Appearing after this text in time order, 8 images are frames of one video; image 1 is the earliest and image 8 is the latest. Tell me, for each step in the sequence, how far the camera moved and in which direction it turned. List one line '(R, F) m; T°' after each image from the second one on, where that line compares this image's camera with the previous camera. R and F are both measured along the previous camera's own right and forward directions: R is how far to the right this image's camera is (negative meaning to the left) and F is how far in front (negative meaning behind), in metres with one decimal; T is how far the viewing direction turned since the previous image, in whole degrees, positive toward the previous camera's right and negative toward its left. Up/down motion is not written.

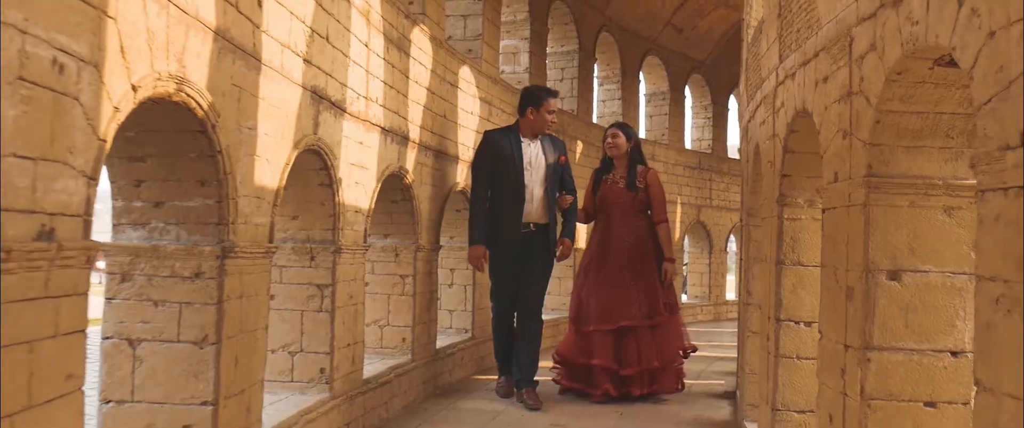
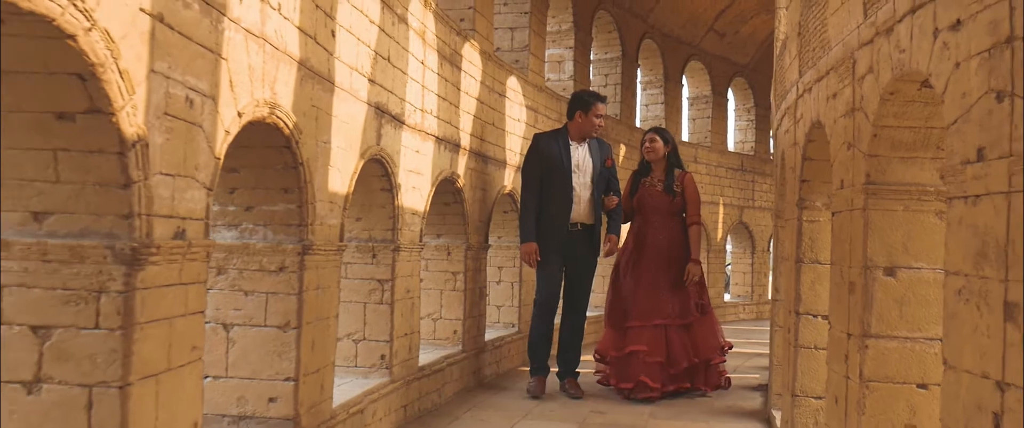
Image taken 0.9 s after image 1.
(0.0, -0.5) m; -3°
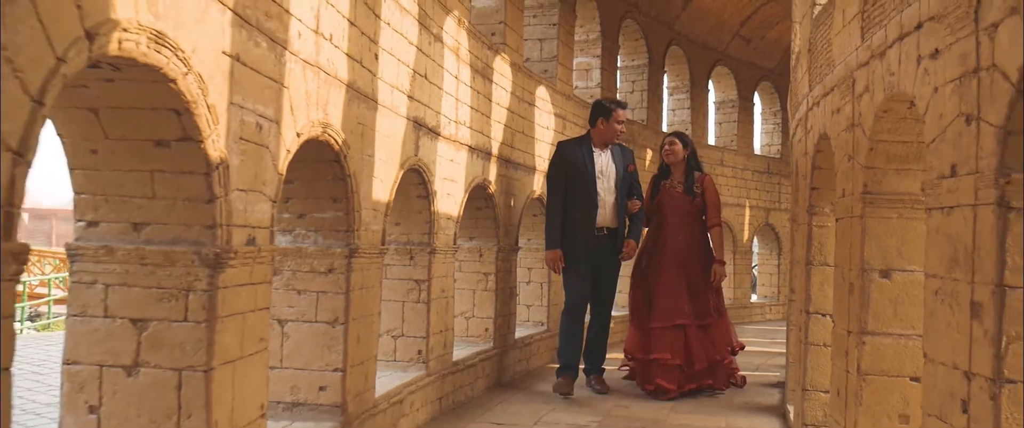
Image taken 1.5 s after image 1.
(0.0, -0.4) m; -2°
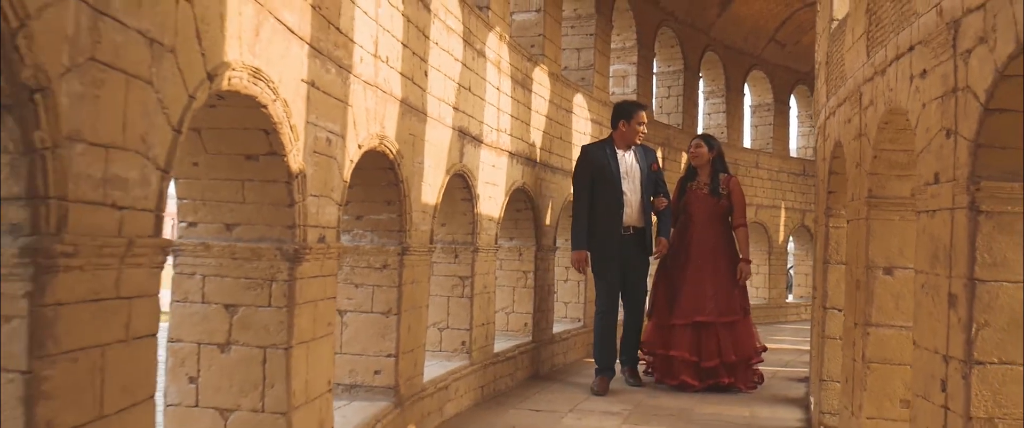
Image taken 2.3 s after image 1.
(0.0, -0.5) m; -3°
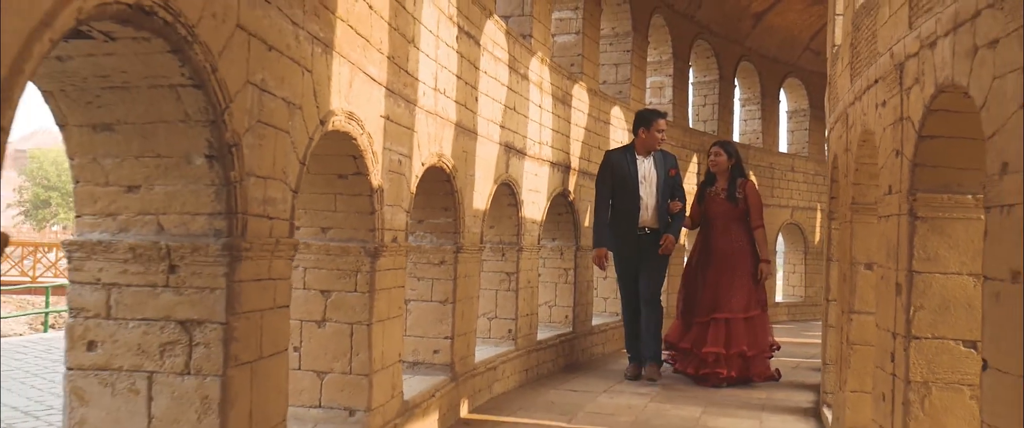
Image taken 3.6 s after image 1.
(+0.1, -0.9) m; -3°
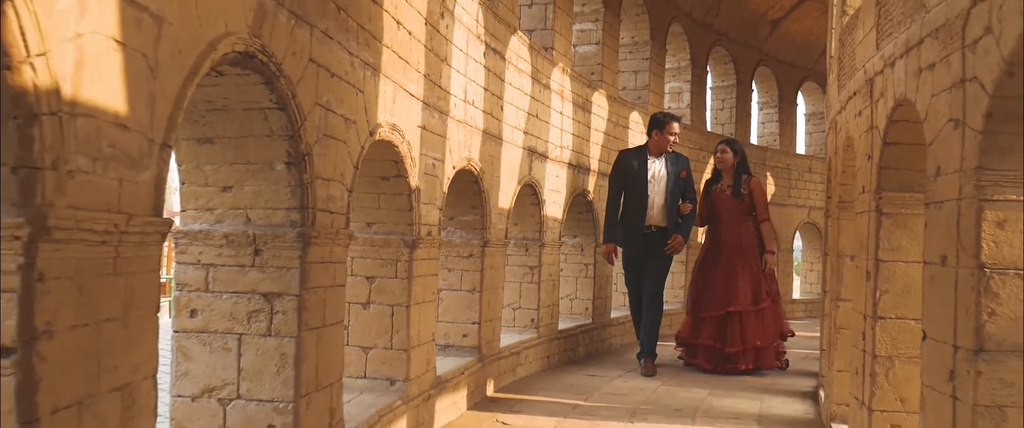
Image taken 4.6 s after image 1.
(+0.1, -0.6) m; -2°
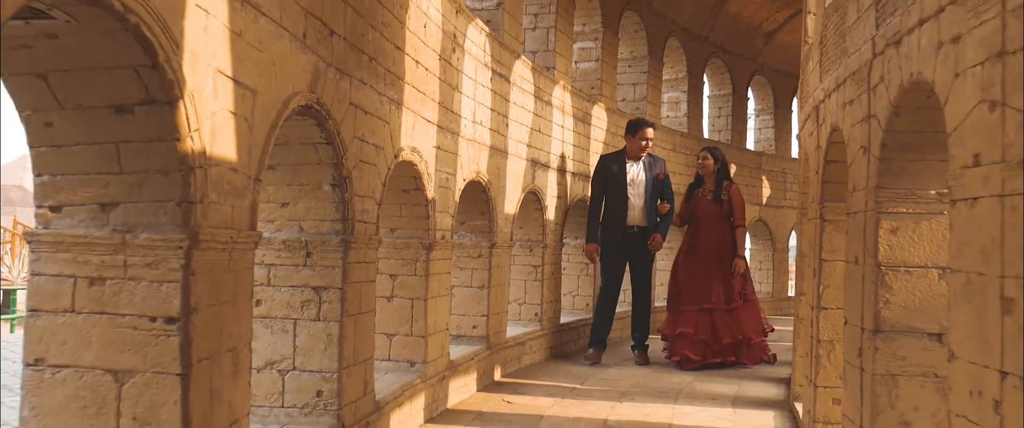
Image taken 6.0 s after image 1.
(+0.1, -0.9) m; -1°
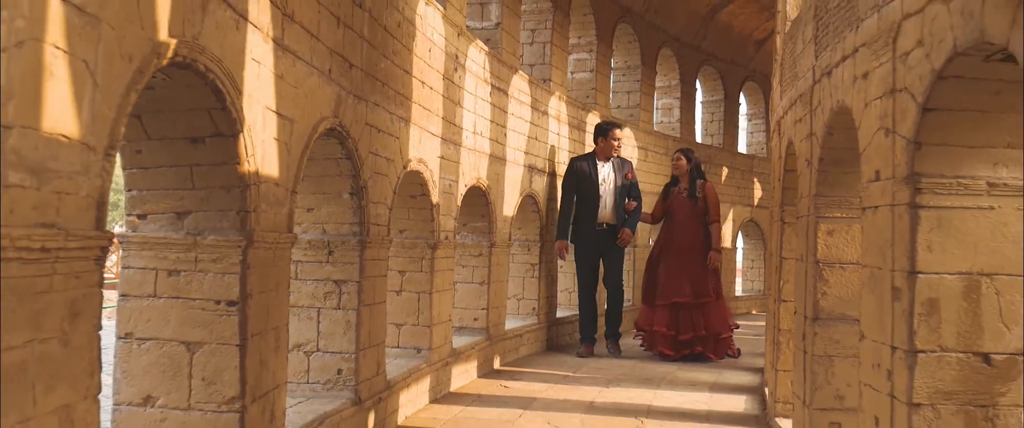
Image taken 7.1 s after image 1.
(+0.1, -0.7) m; 0°
